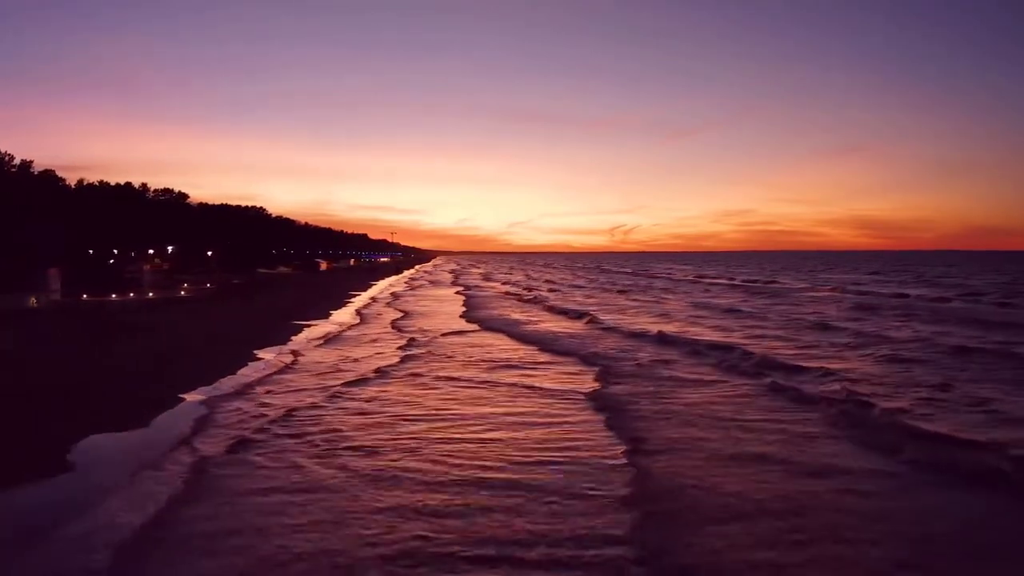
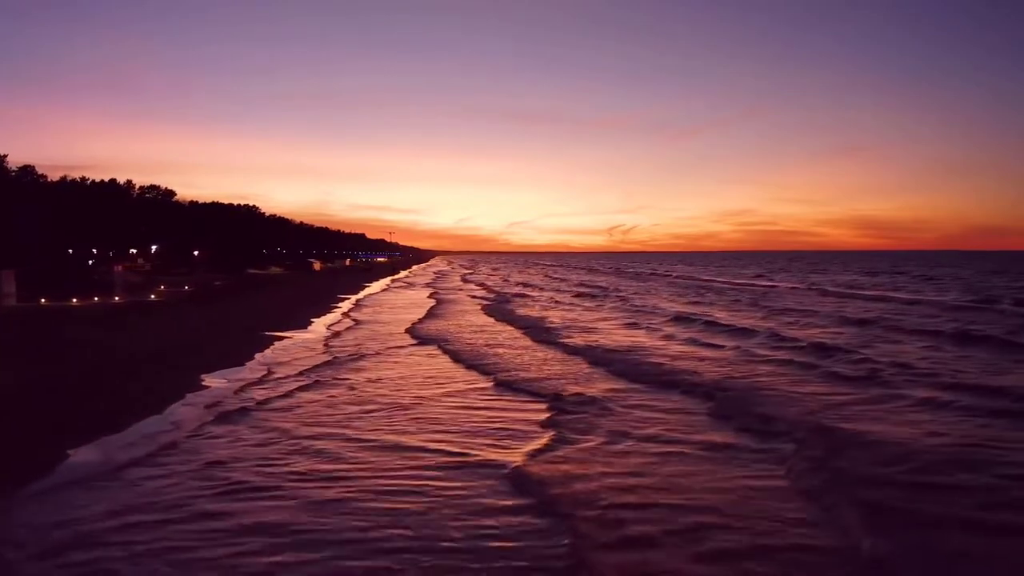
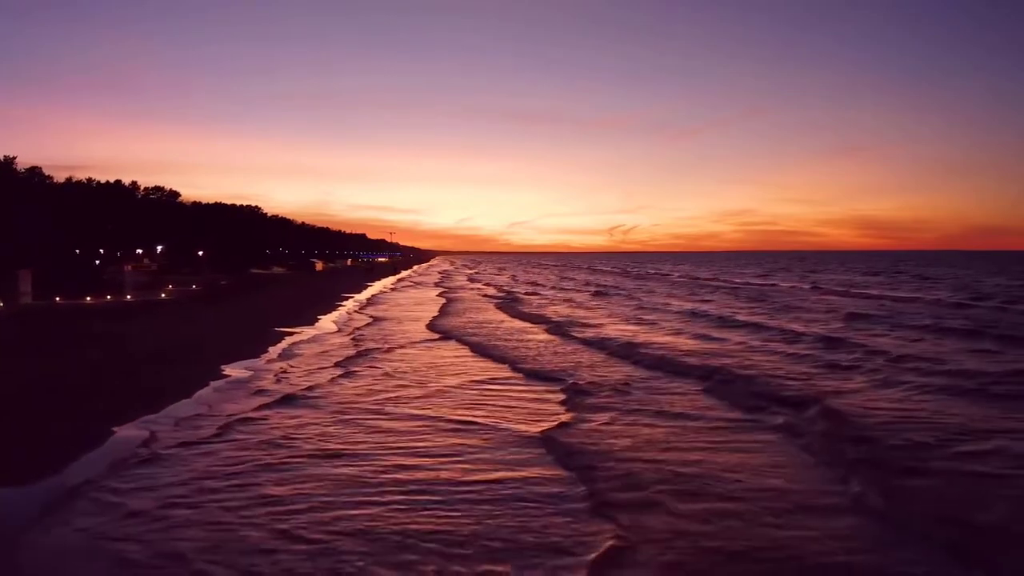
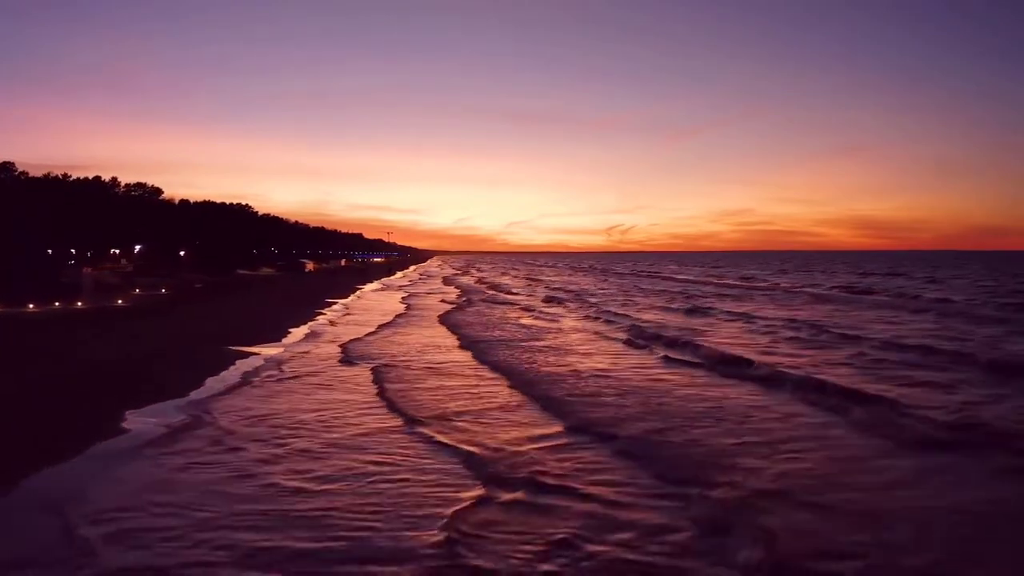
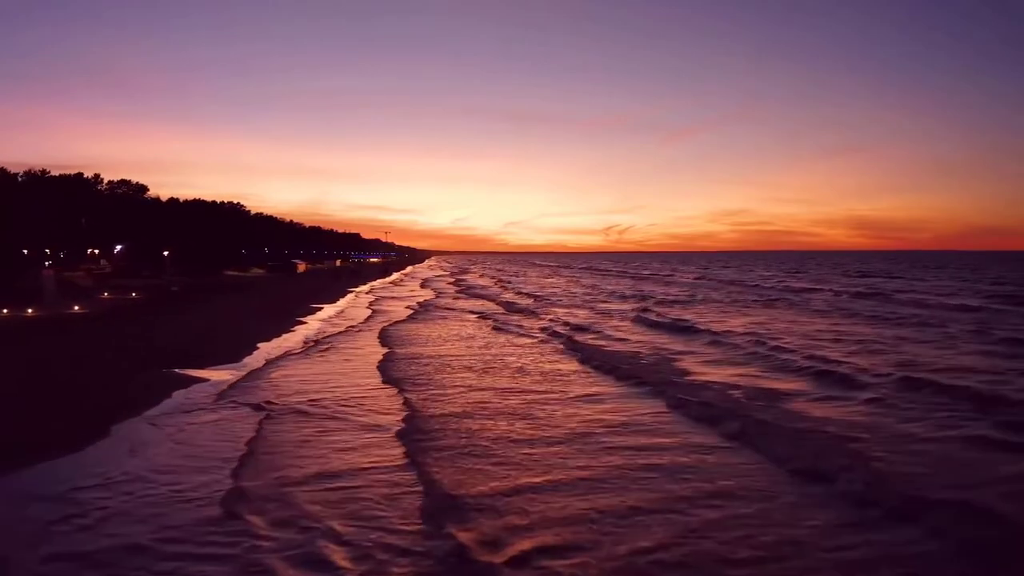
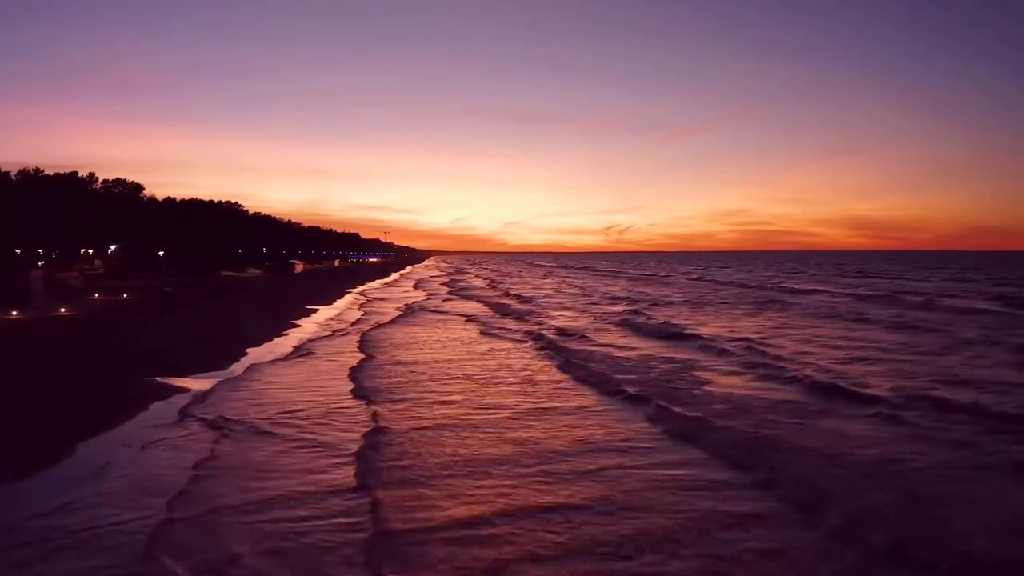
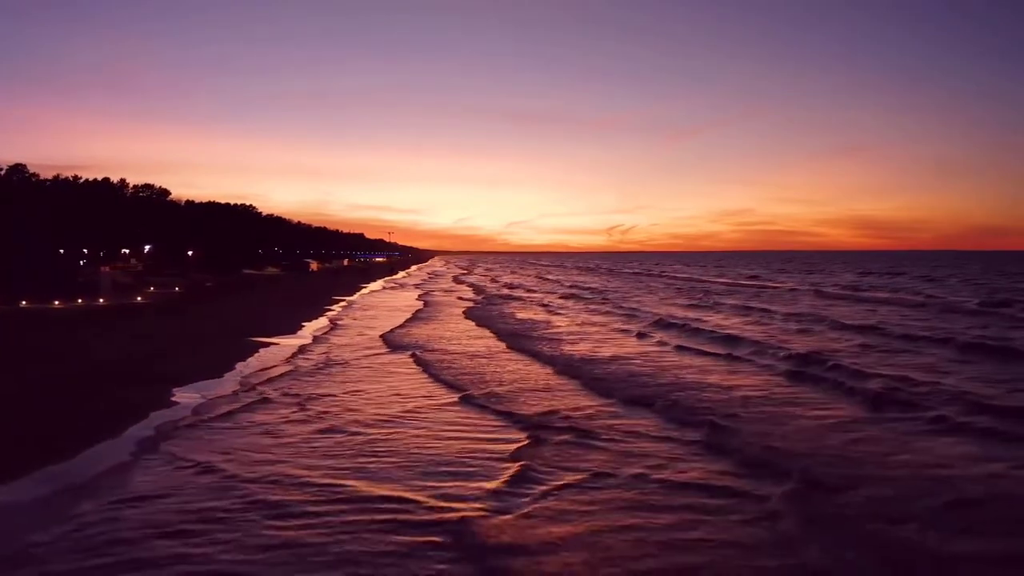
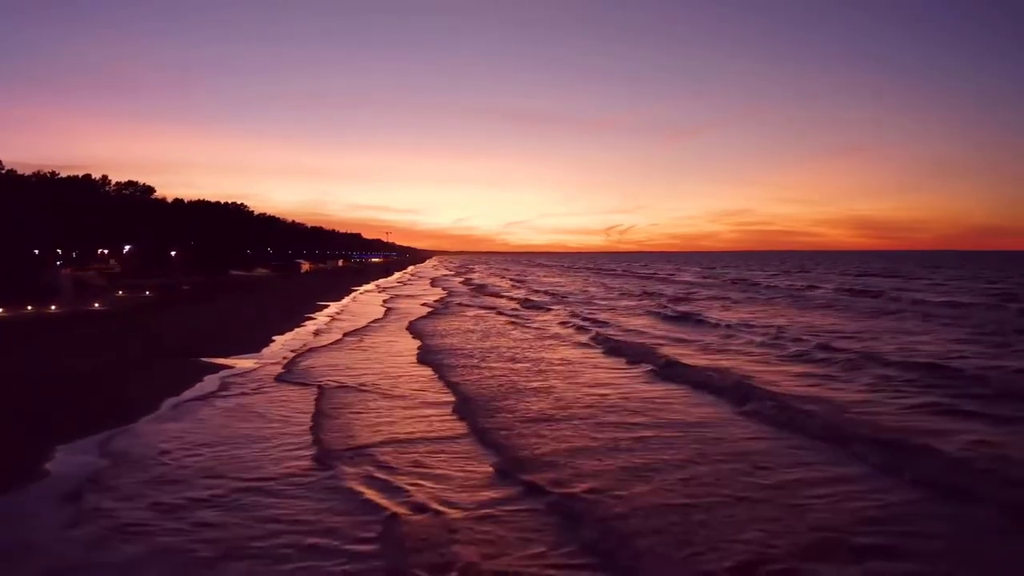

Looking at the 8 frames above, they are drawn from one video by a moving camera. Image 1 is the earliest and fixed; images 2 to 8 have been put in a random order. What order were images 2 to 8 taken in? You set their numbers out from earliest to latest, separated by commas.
3, 2, 7, 4, 8, 5, 6
